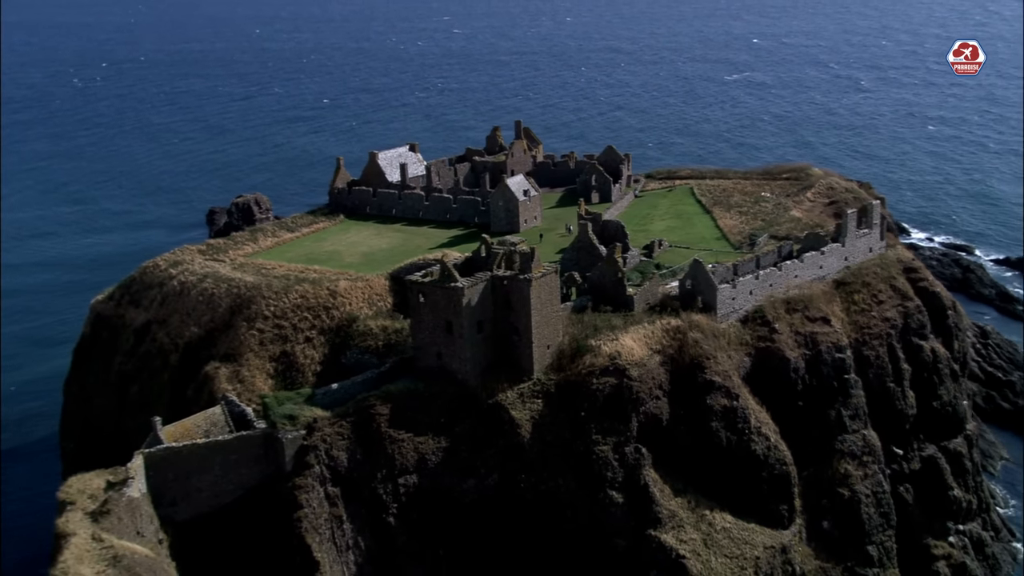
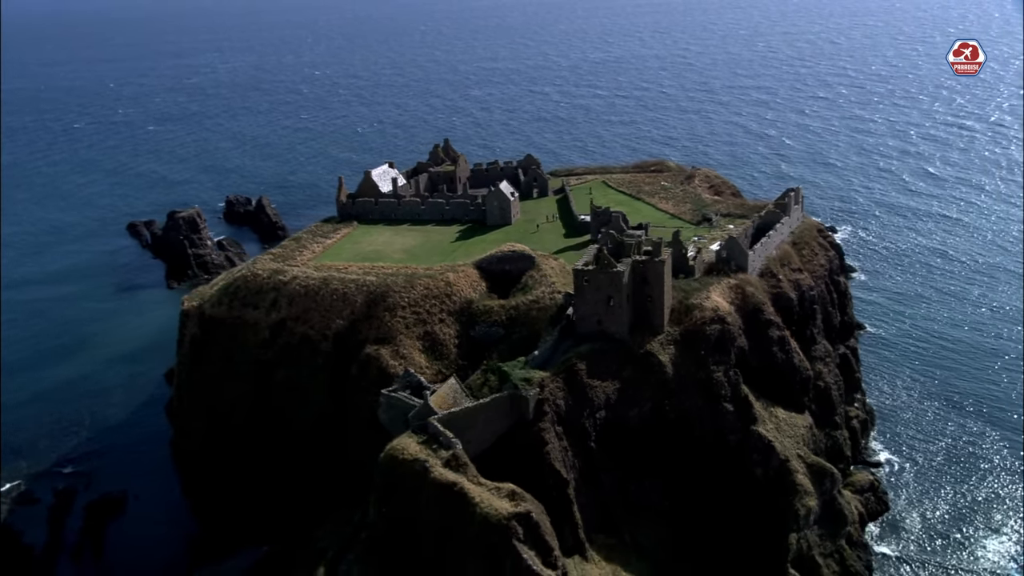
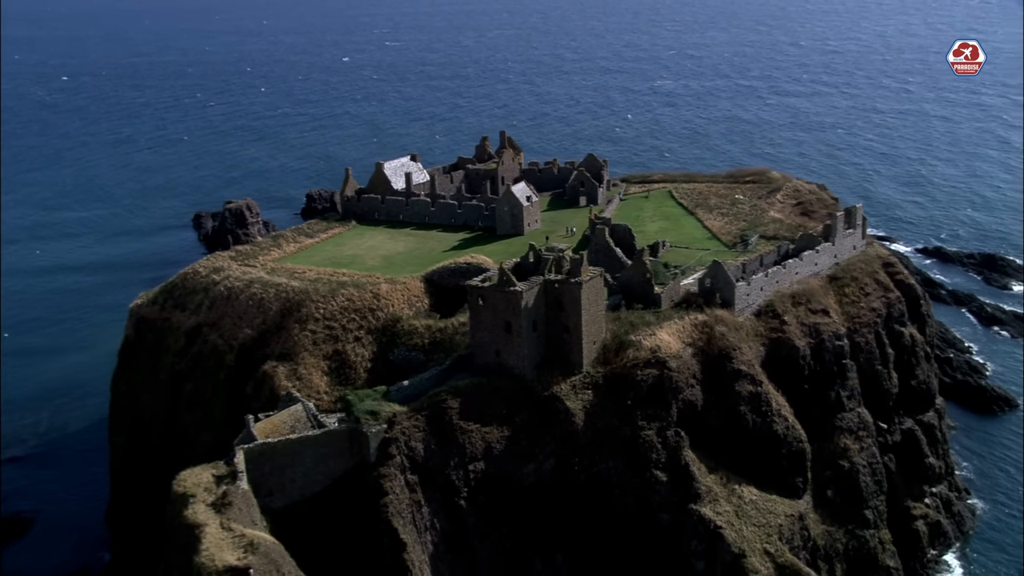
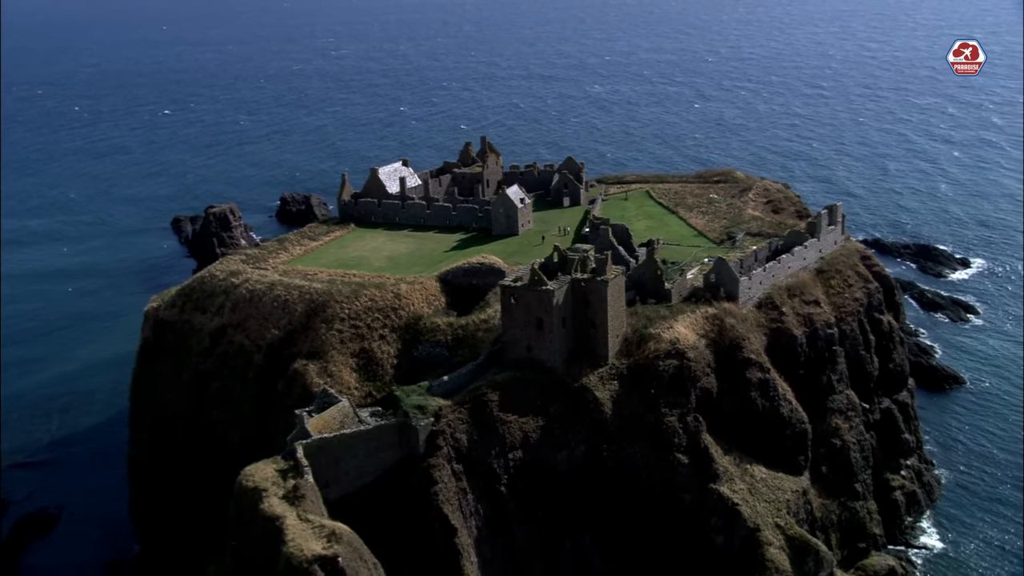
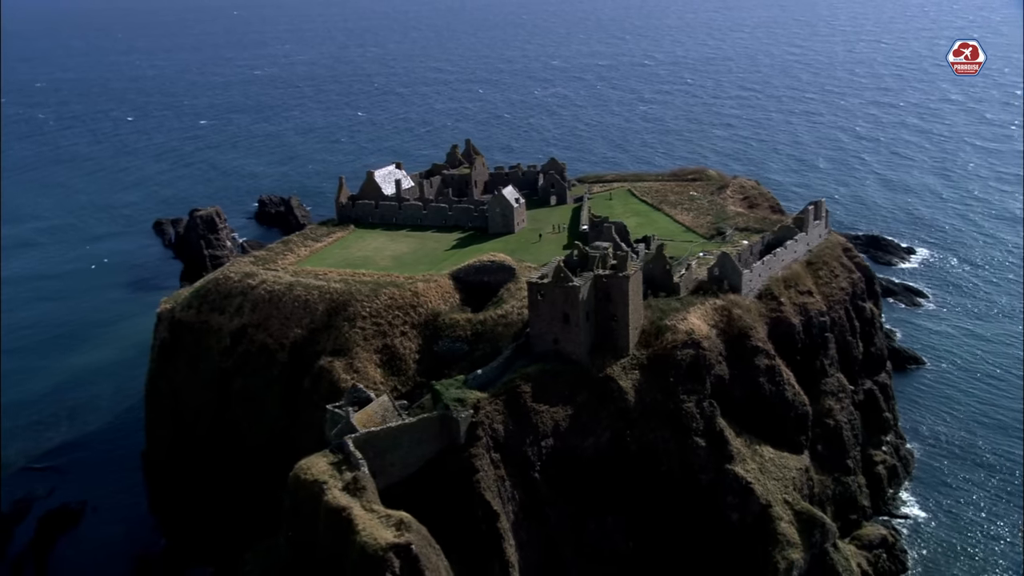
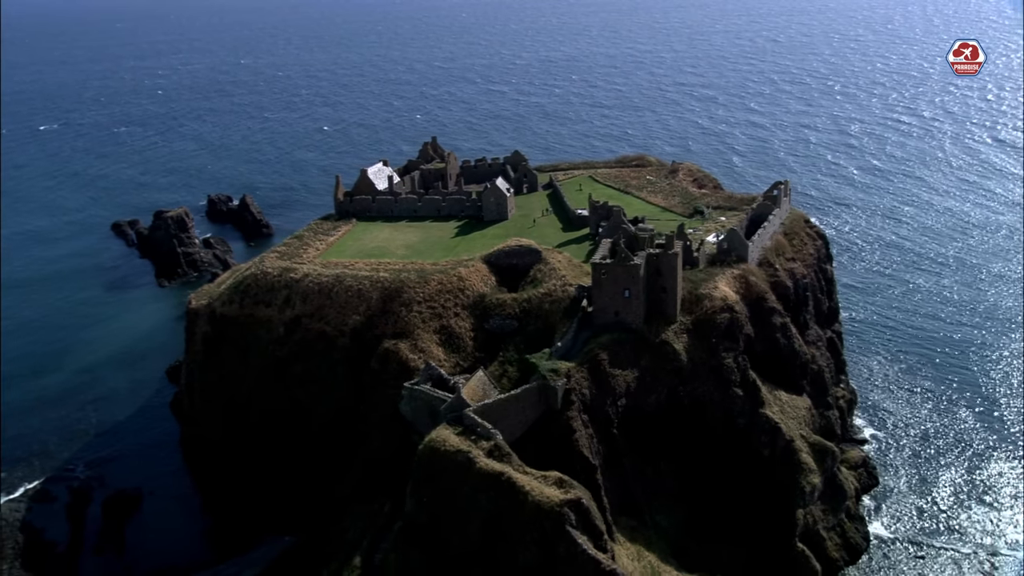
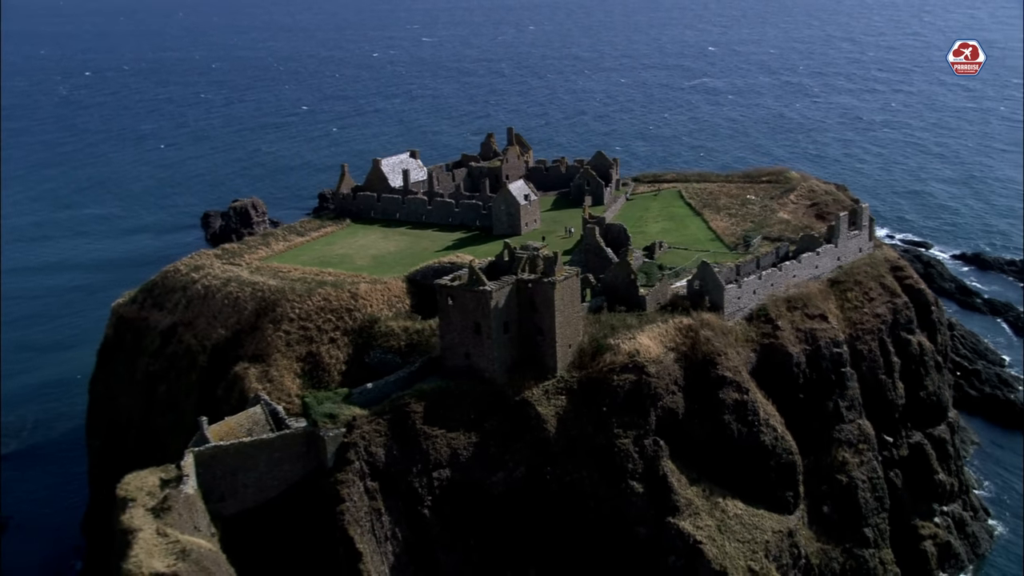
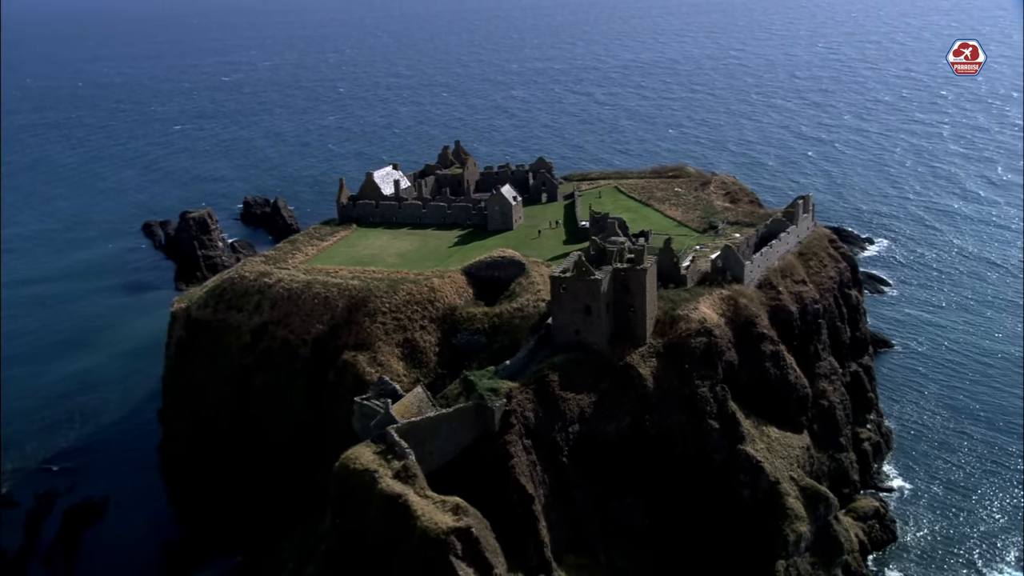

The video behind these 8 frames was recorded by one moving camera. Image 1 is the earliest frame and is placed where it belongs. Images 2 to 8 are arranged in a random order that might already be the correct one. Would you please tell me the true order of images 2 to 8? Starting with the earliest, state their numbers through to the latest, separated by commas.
7, 3, 4, 5, 8, 2, 6
